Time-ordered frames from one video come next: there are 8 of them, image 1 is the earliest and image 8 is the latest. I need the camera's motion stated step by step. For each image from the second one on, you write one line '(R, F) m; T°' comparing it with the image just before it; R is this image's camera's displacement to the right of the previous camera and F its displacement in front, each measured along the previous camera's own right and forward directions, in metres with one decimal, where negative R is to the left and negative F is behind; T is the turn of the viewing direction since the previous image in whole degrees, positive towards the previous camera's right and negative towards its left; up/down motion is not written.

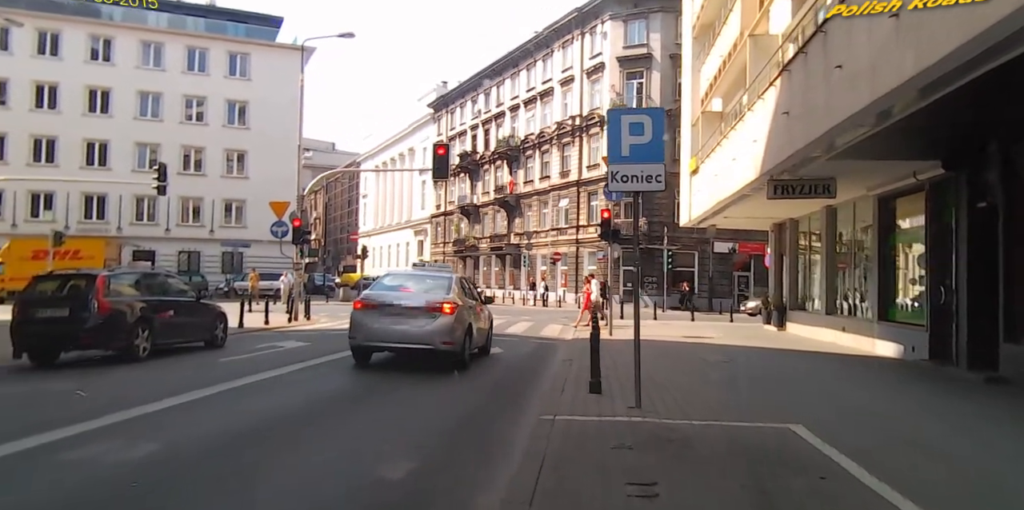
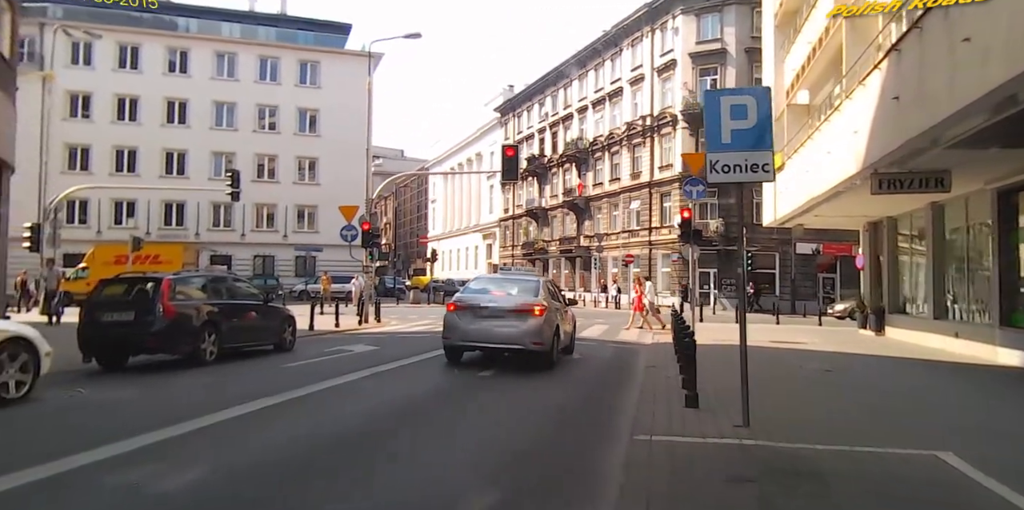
(-0.2, +0.9) m; -6°
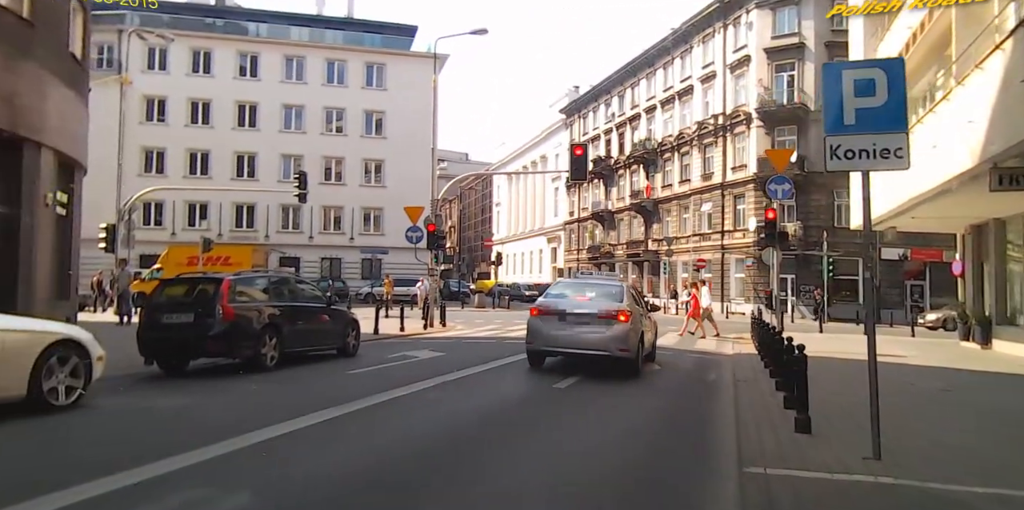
(-0.2, +0.9) m; -6°
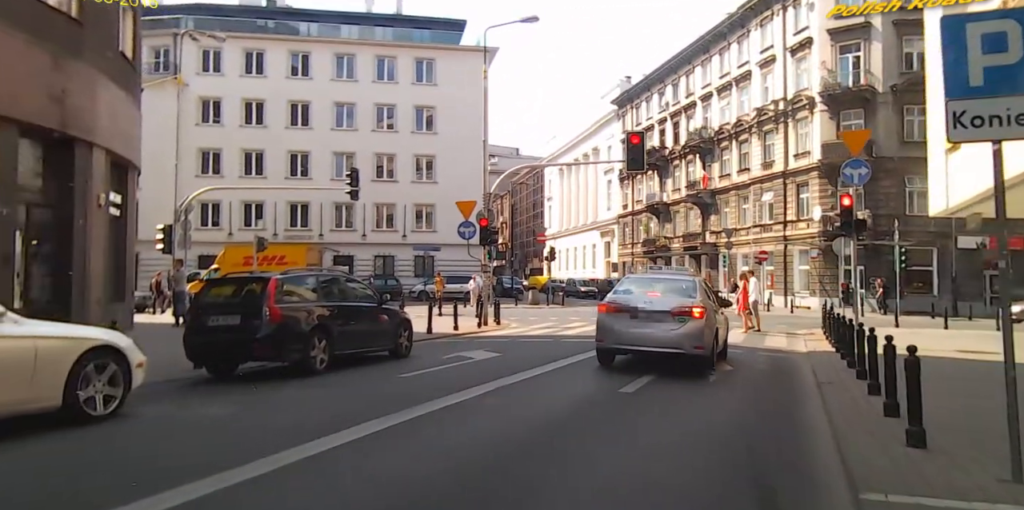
(-0.1, +0.7) m; -5°
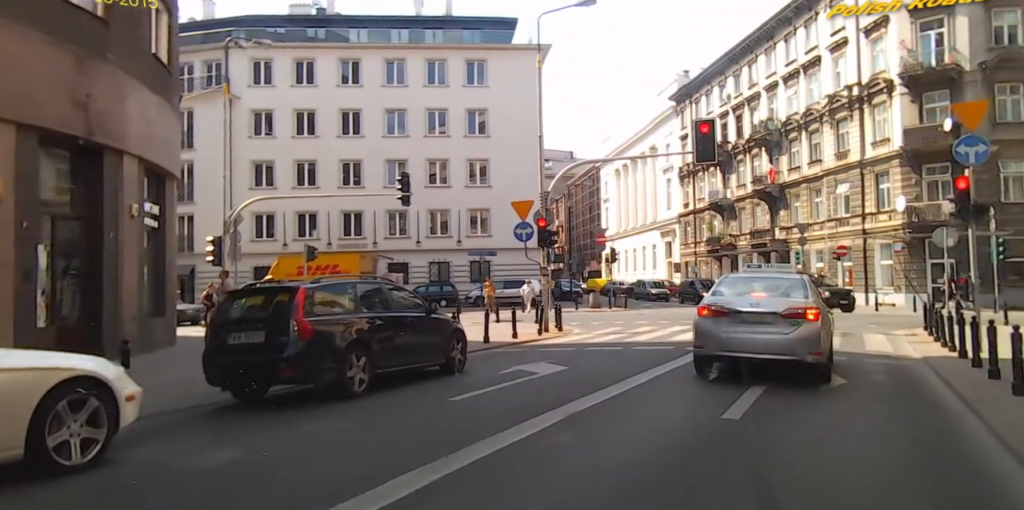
(-0.1, +1.4) m; -5°
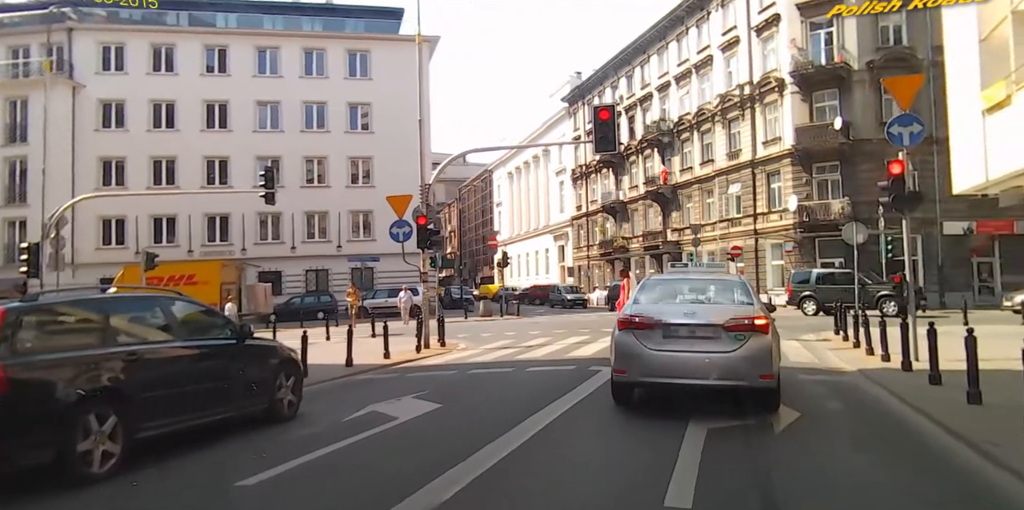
(+0.5, +2.6) m; +10°
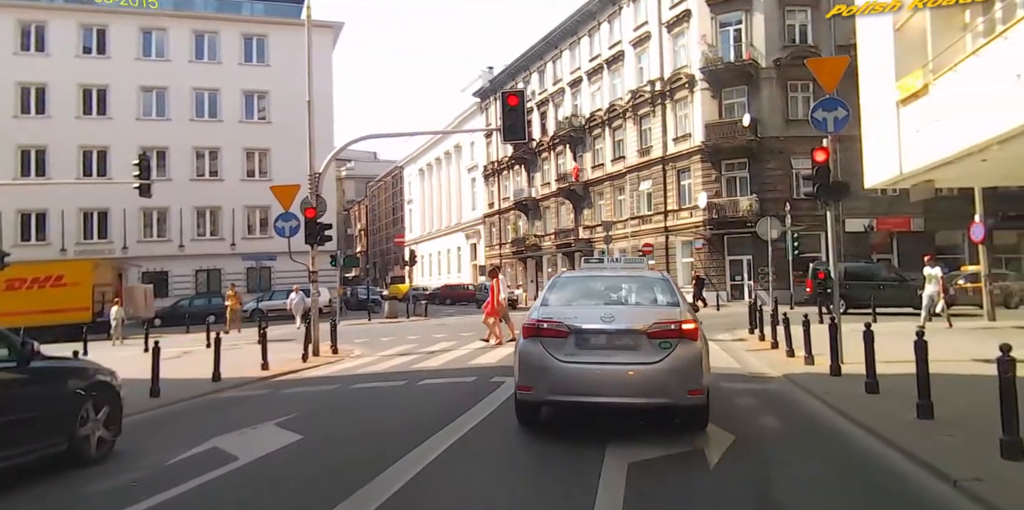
(+0.3, +1.4) m; +8°
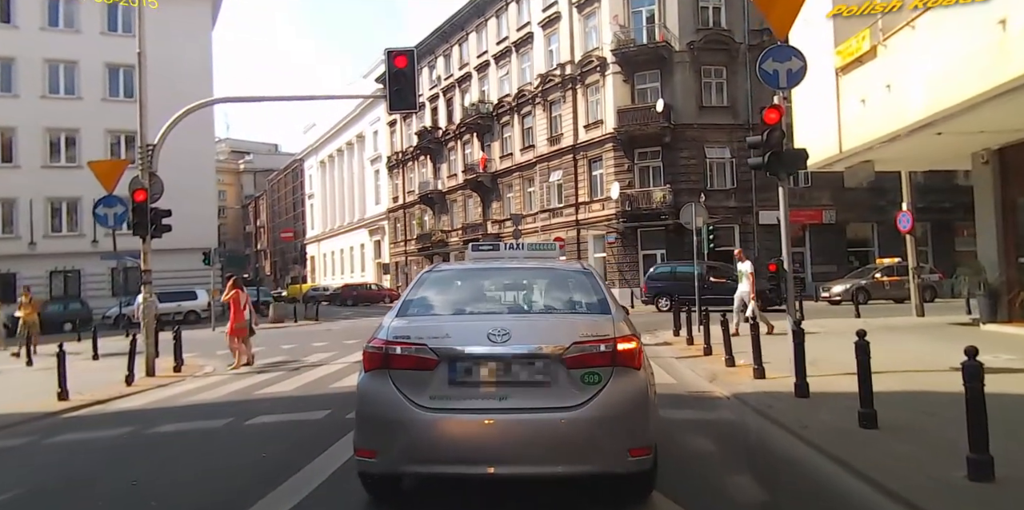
(+0.5, +2.4) m; +8°
